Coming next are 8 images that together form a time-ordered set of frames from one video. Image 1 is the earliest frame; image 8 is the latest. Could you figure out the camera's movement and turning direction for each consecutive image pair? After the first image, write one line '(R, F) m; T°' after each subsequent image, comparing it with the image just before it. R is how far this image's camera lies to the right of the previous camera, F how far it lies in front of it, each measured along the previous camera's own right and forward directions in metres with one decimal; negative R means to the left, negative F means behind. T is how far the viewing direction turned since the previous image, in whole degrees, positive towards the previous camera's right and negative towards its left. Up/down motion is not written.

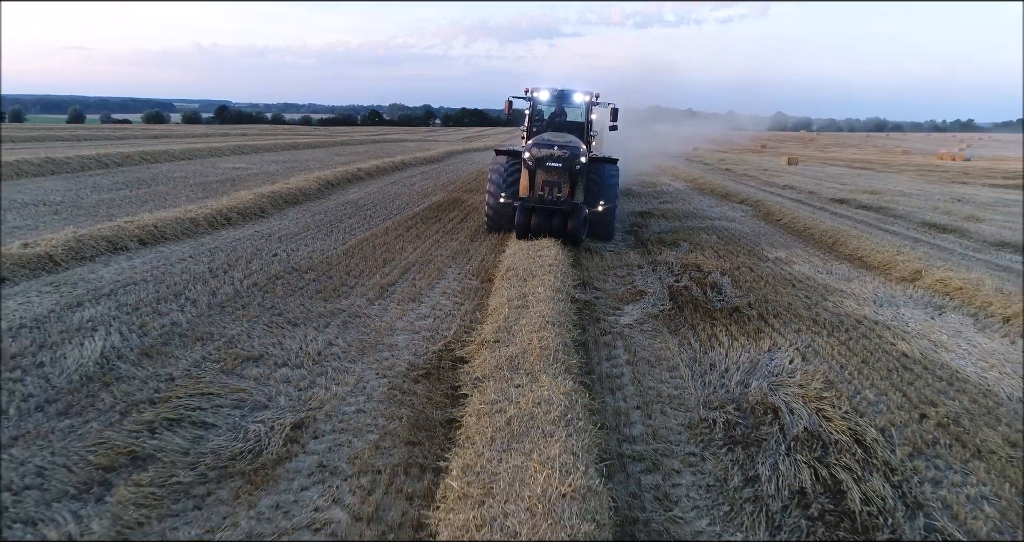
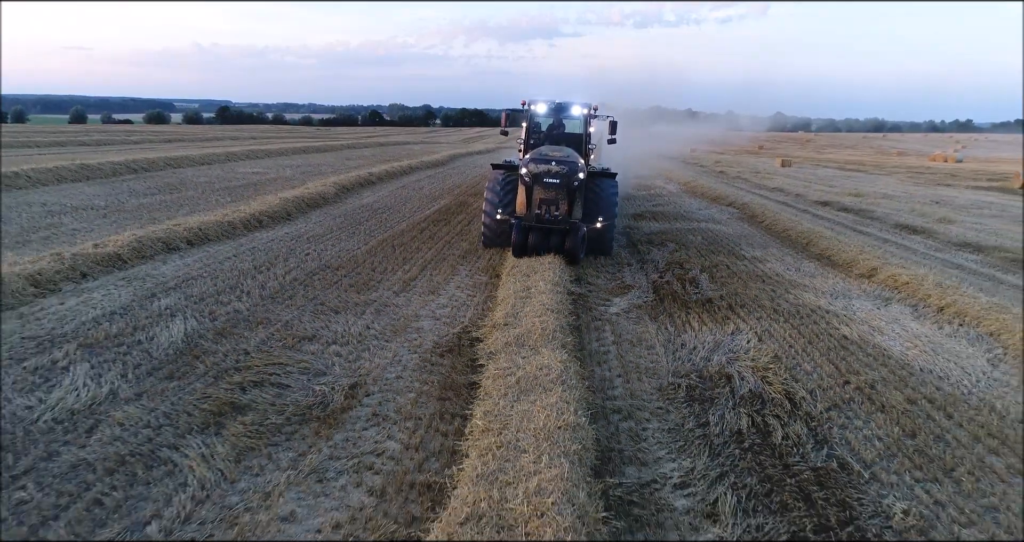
(0.0, -0.9) m; 0°
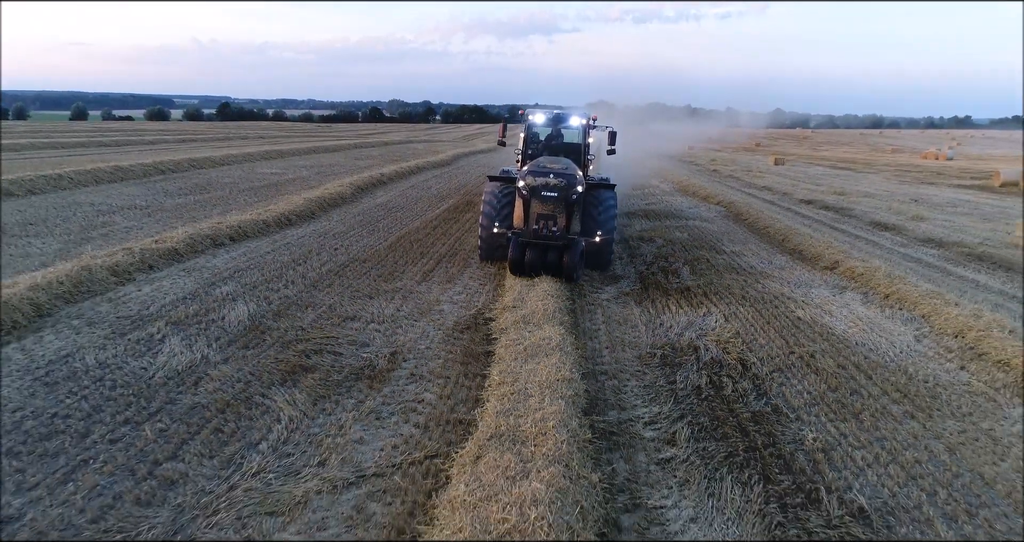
(-0.1, -1.0) m; 0°
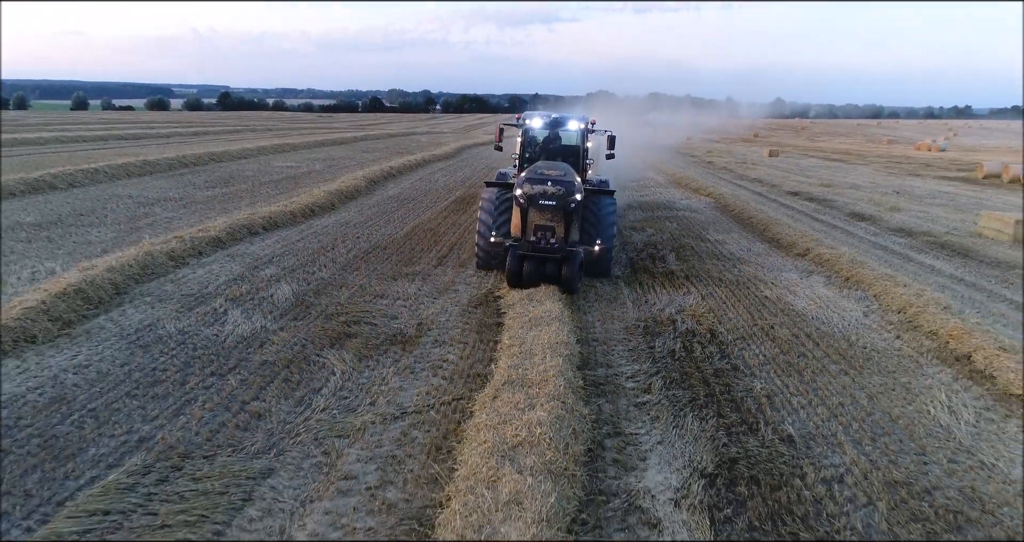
(-0.1, -0.9) m; 0°
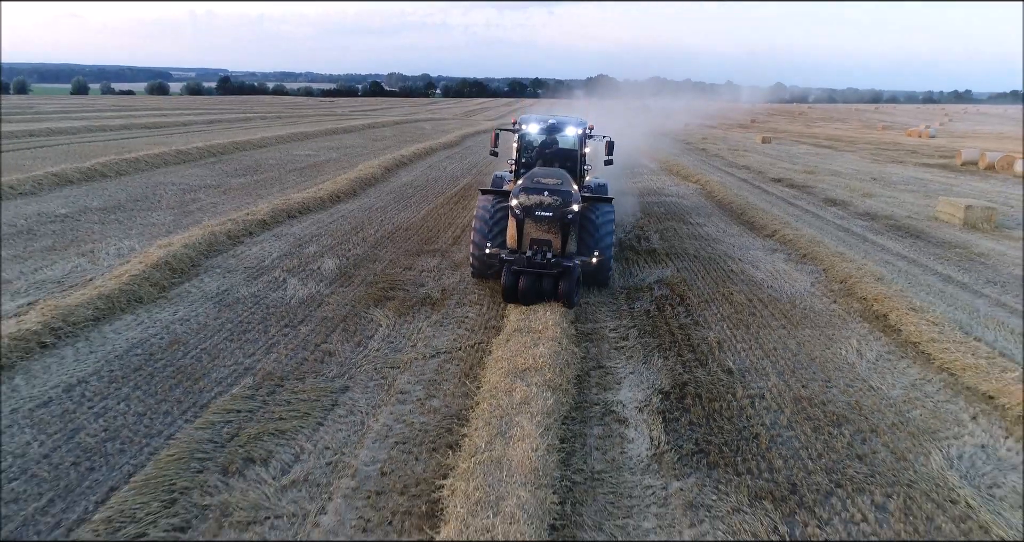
(-0.1, -1.3) m; 0°
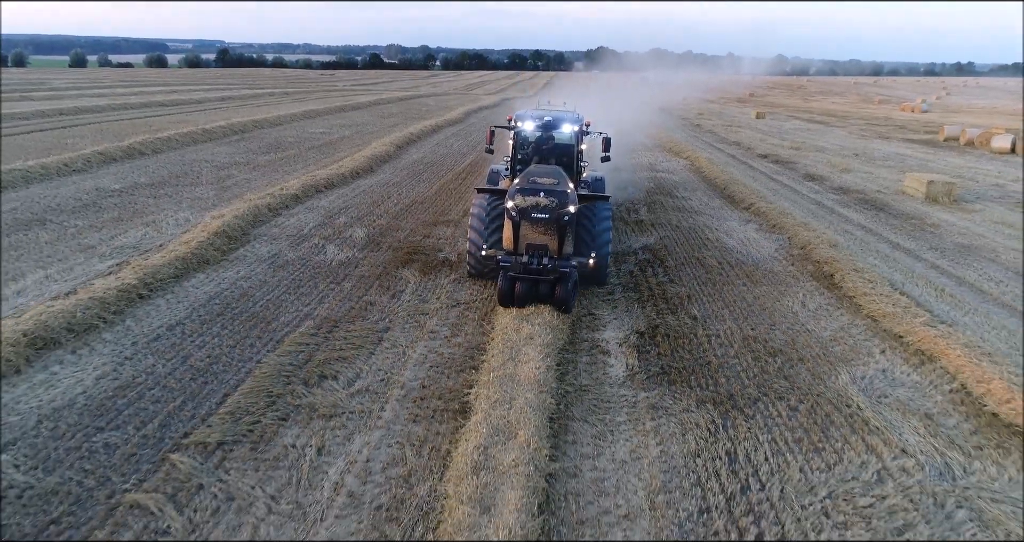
(-0.1, -1.3) m; 0°
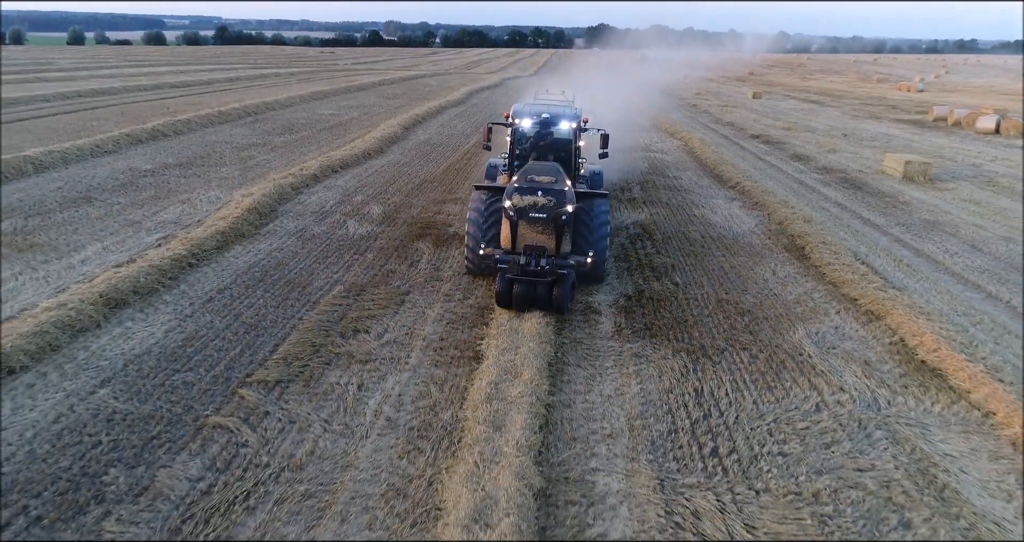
(0.0, -0.9) m; 0°
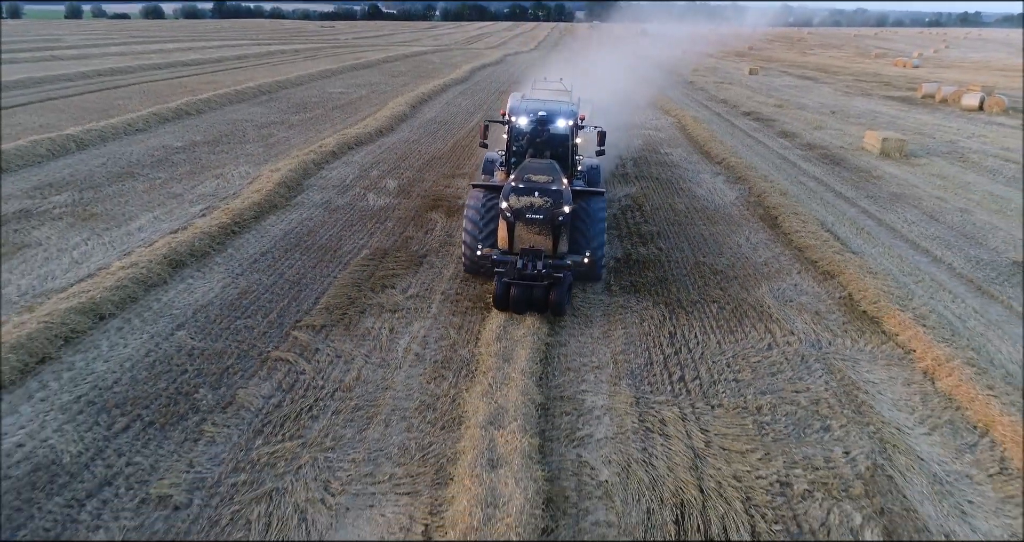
(0.0, -1.1) m; 0°
